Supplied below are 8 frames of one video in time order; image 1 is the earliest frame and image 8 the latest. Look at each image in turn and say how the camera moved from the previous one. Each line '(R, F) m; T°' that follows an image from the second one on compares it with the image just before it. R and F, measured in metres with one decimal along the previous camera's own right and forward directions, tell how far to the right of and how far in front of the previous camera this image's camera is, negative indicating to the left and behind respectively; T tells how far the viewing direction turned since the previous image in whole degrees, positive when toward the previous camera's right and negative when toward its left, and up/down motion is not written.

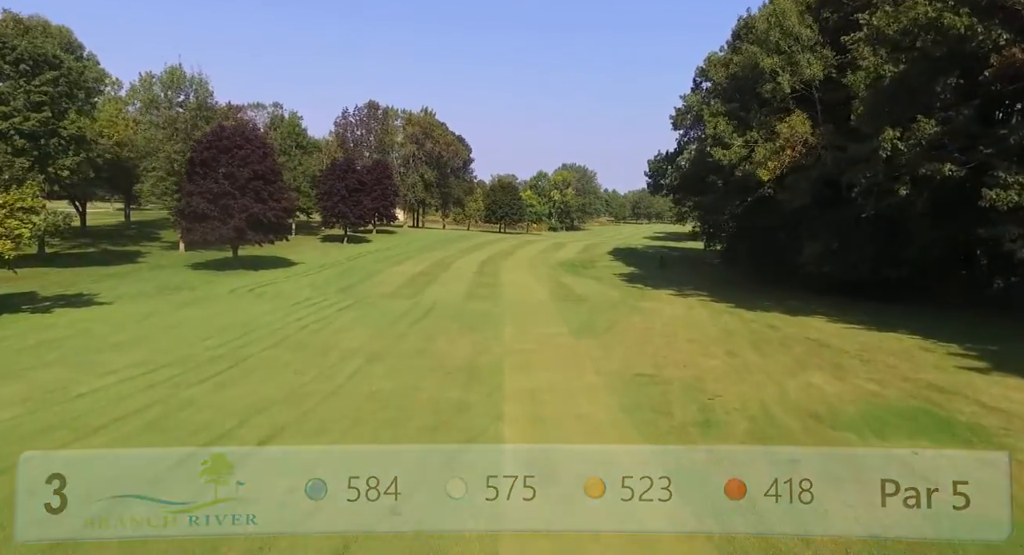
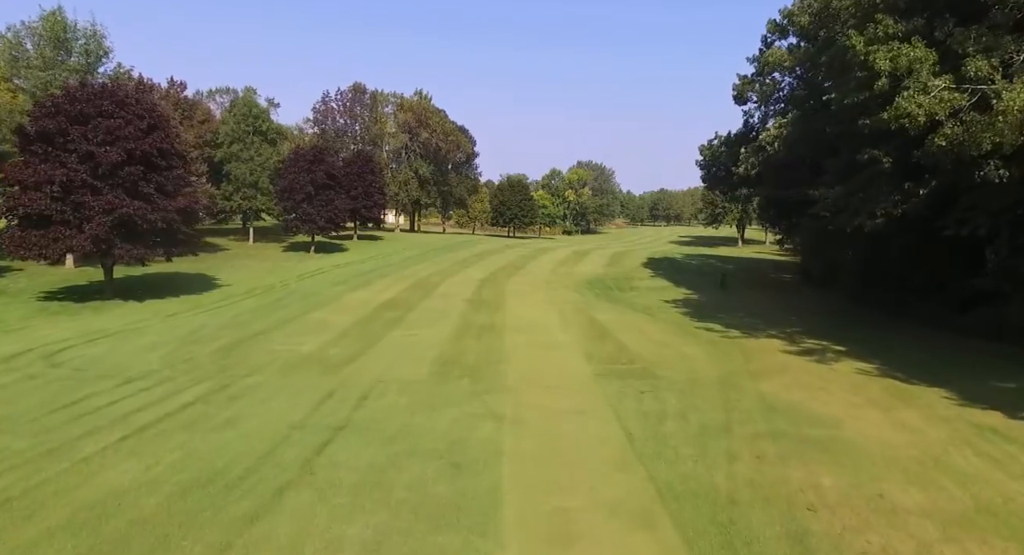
(0.0, +10.1) m; -1°
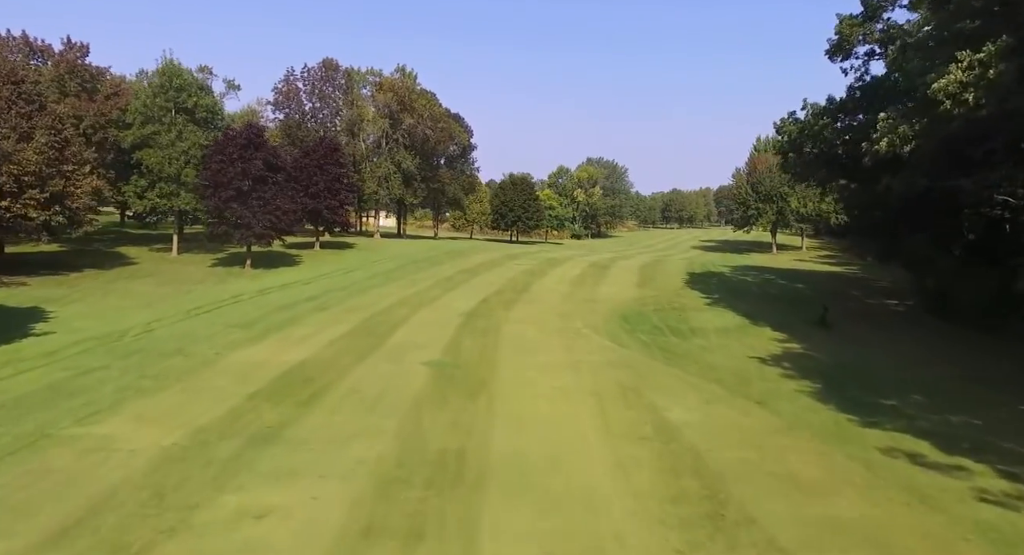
(+0.1, +9.9) m; 0°
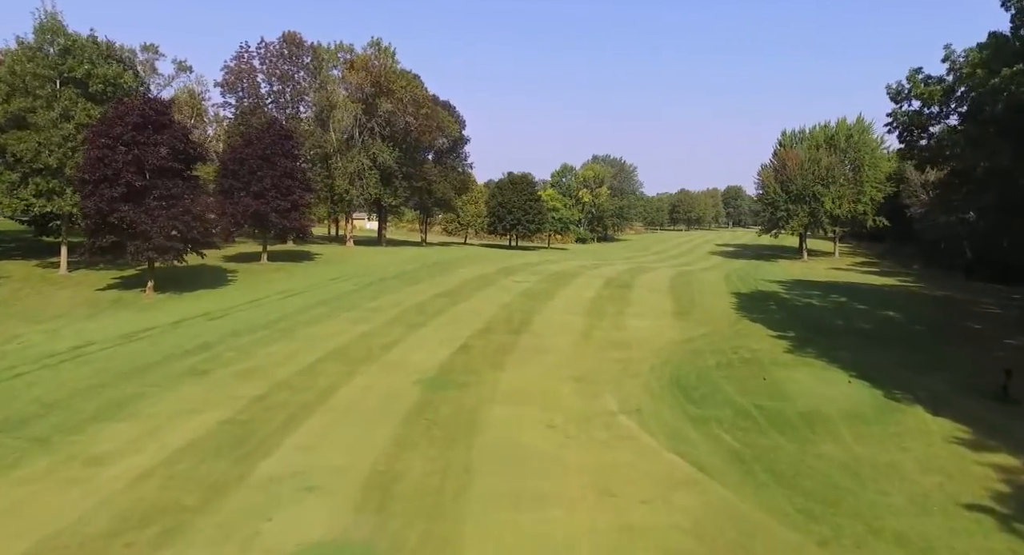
(+0.2, +8.0) m; 0°
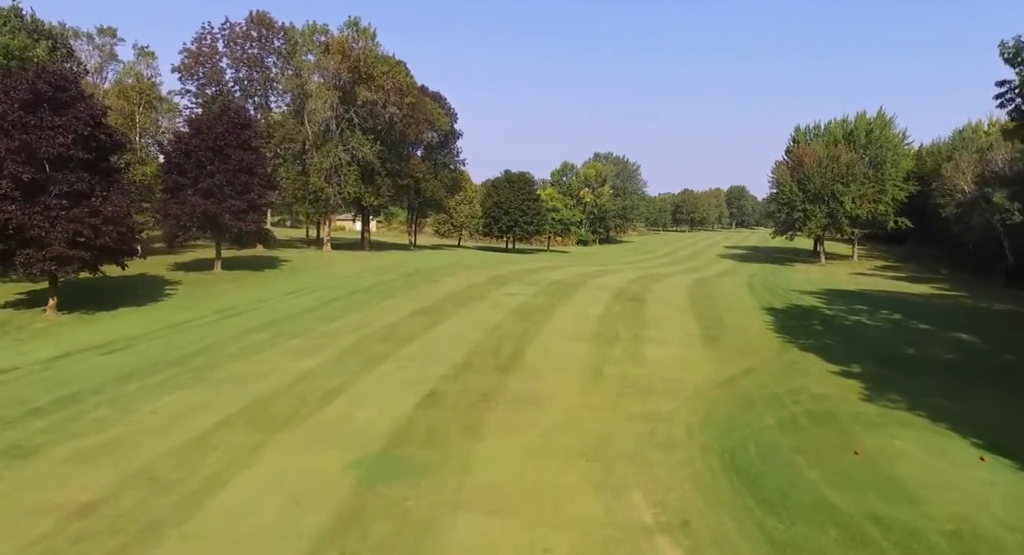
(+0.2, +4.4) m; 0°
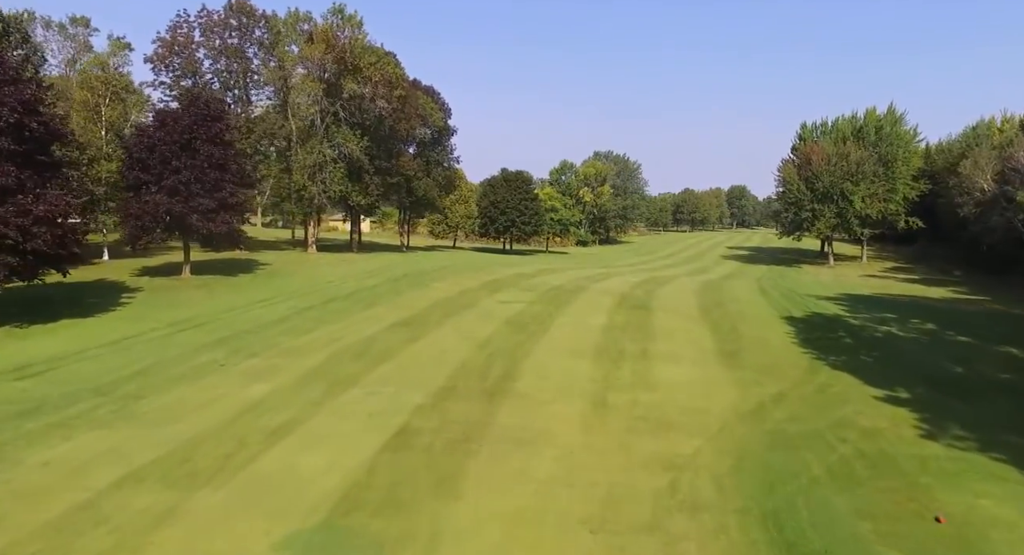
(+0.2, +2.2) m; 0°
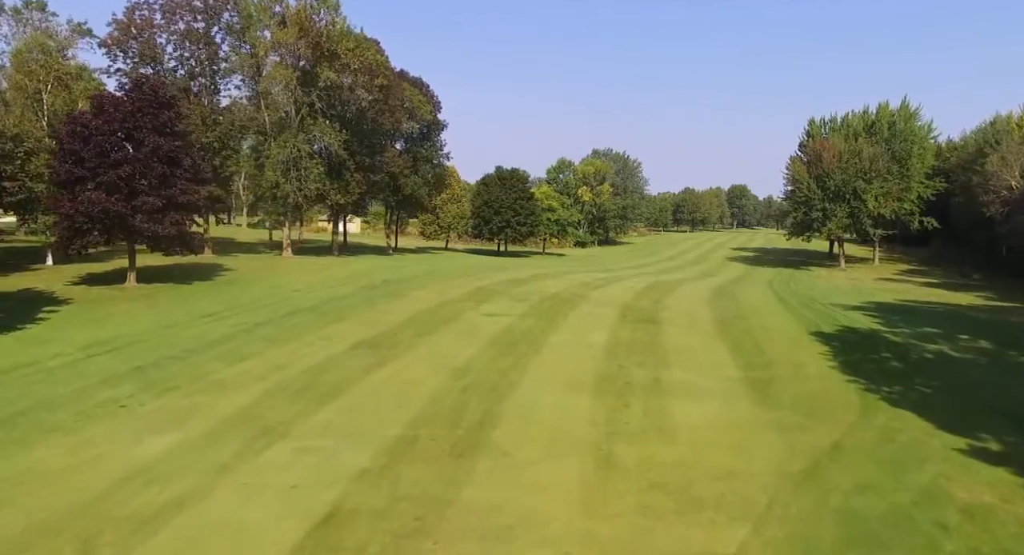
(+0.3, +3.0) m; 0°
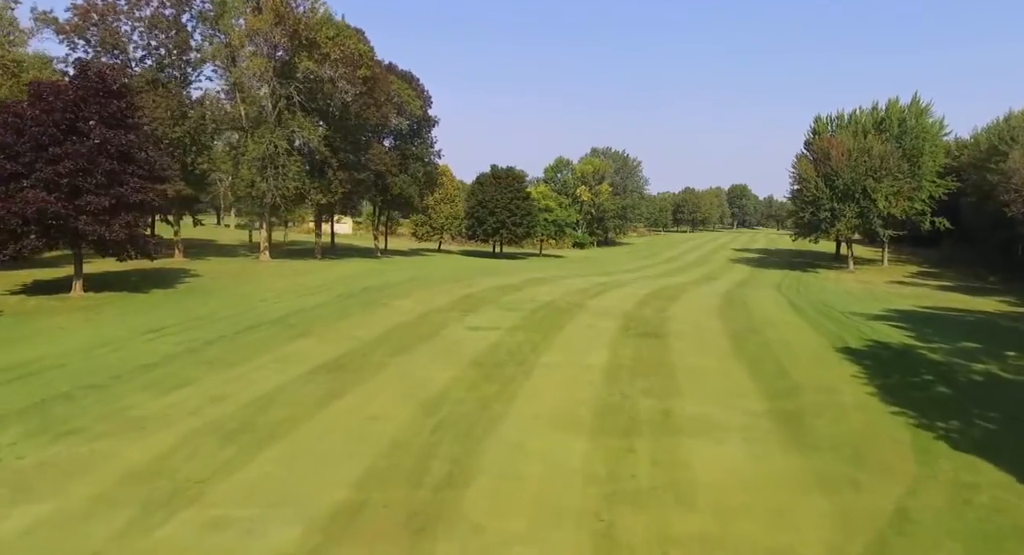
(+0.3, +2.3) m; 0°
